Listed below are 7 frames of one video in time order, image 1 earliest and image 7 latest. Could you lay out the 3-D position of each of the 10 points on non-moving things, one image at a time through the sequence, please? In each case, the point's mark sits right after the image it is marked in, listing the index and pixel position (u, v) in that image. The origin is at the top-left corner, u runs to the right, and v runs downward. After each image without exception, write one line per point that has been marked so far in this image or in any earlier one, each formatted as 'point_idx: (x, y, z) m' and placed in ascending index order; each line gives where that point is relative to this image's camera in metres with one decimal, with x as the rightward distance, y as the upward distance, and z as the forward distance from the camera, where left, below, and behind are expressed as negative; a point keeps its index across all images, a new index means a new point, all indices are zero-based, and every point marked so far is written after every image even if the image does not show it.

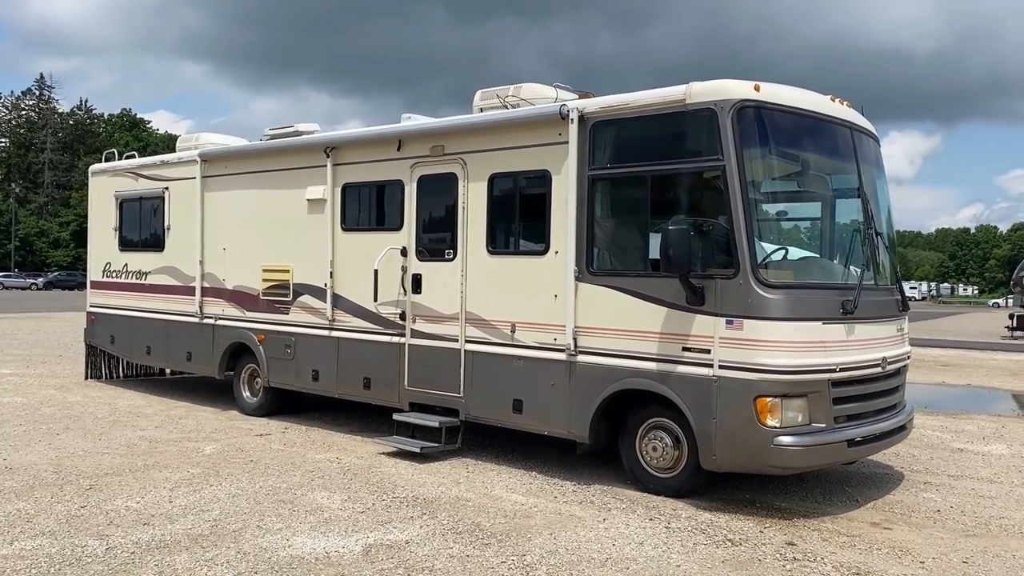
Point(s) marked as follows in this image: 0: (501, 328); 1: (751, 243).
0: (-0.1, -0.3, +6.8) m
1: (+1.5, +0.3, +5.5) m
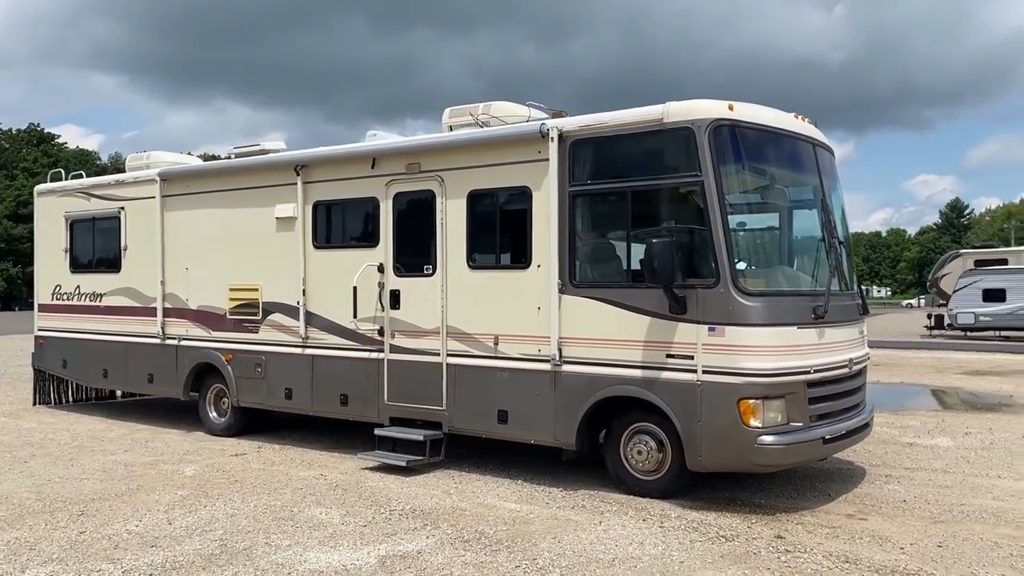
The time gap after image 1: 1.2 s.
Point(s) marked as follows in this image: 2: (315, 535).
0: (-0.2, -0.4, +7.0) m
1: (+1.4, +0.2, +5.8) m
2: (-1.2, -1.5, +5.3) m
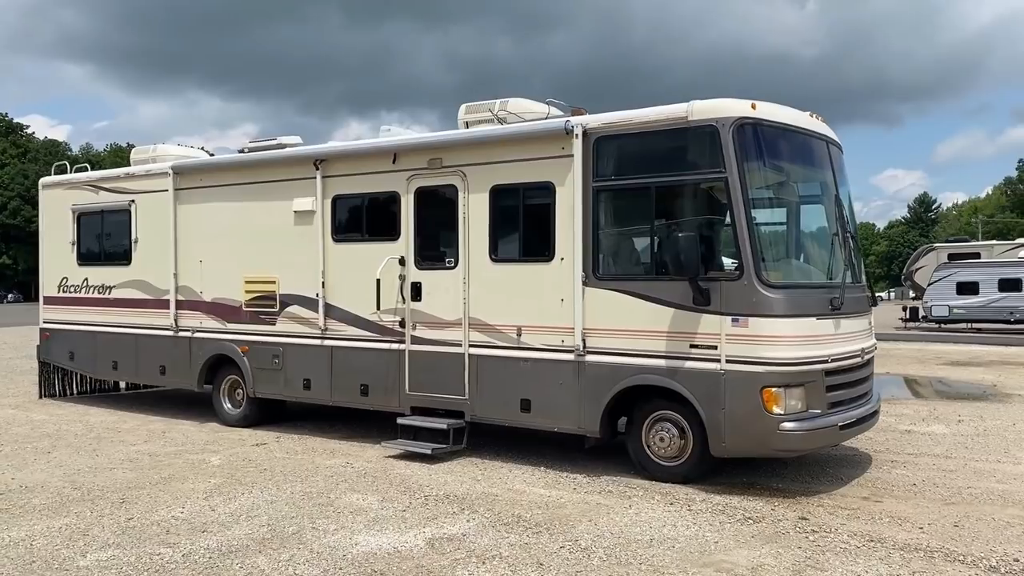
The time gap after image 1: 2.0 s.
0: (0.0, -0.4, +7.2) m
1: (+1.6, +0.3, +6.0) m
2: (-0.9, -1.4, +5.5) m
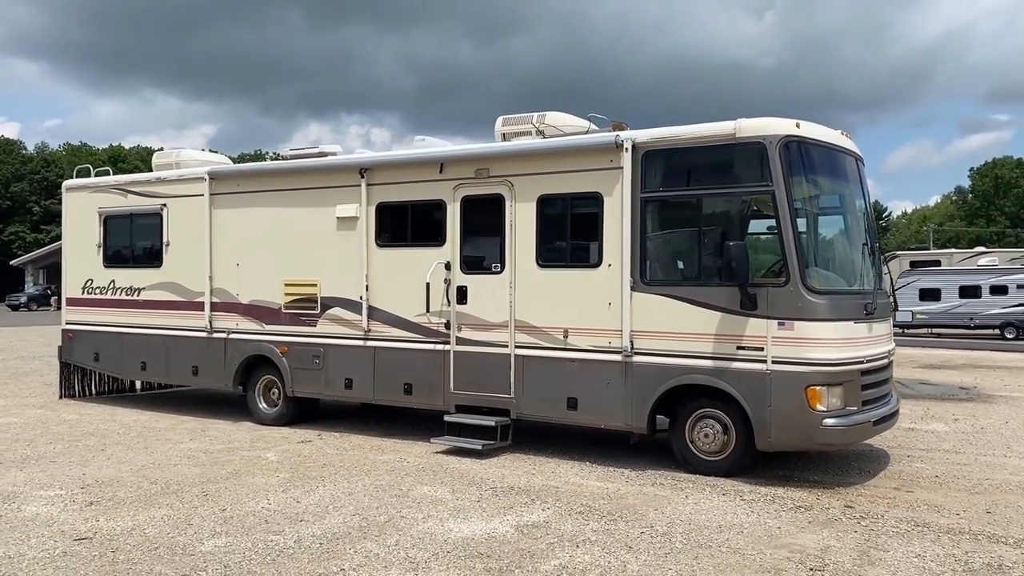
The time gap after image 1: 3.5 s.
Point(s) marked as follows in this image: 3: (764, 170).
0: (+0.4, -0.4, +7.6) m
1: (+2.1, +0.2, +6.5) m
2: (-0.5, -1.4, +5.9) m
3: (+1.9, +0.9, +6.7) m
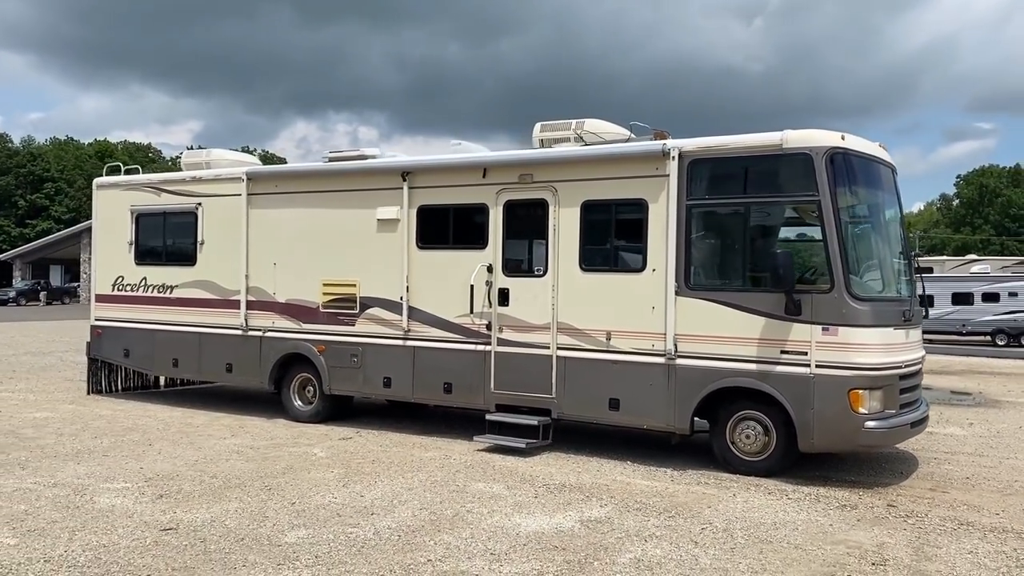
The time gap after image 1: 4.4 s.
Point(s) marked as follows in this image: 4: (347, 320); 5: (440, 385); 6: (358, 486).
0: (+0.7, -0.4, +7.8) m
1: (+2.5, +0.2, +6.7) m
2: (-0.1, -1.5, +6.0) m
3: (+2.3, +0.8, +6.9) m
4: (-1.7, -0.3, +9.3) m
5: (-0.7, -0.9, +8.7) m
6: (-1.1, -1.4, +6.5) m
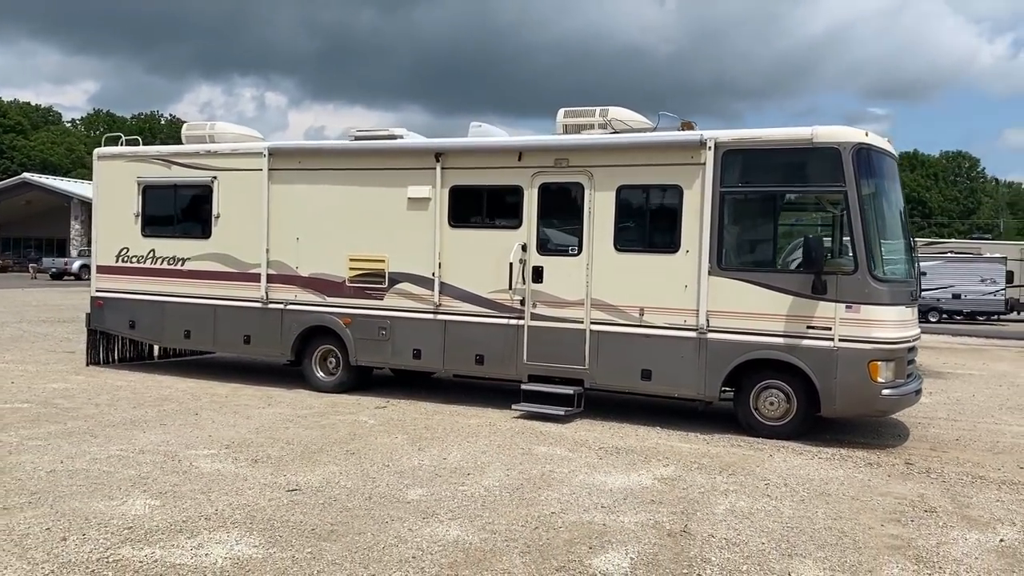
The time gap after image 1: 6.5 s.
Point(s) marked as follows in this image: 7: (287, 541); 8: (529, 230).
0: (+1.1, -0.2, +8.4) m
1: (+3.0, +0.3, +7.5) m
2: (+0.5, -1.3, +6.6) m
3: (+2.8, +1.0, +7.6) m
4: (-1.5, -0.1, +9.6) m
5: (-0.4, -0.7, +9.1) m
6: (-0.6, -1.3, +6.9) m
7: (-1.1, -1.3, +4.6) m
8: (+0.2, +0.6, +8.9) m
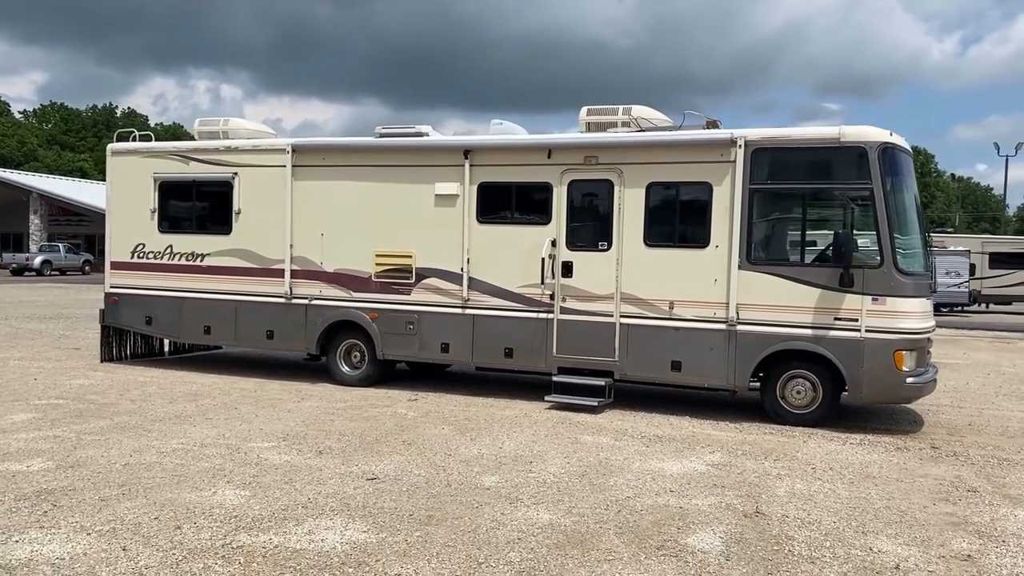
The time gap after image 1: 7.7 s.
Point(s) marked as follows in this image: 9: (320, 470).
0: (+1.4, -0.2, +8.7) m
1: (+3.3, +0.4, +7.9) m
2: (+0.9, -1.3, +6.9) m
3: (+3.1, +1.0, +8.0) m
4: (-1.2, 0.0, +9.8) m
5: (-0.1, -0.6, +9.3) m
6: (-0.2, -1.2, +7.1) m
7: (-0.6, -1.3, +4.7) m
8: (+0.5, +0.6, +9.1) m
9: (-1.3, -1.2, +6.0) m
